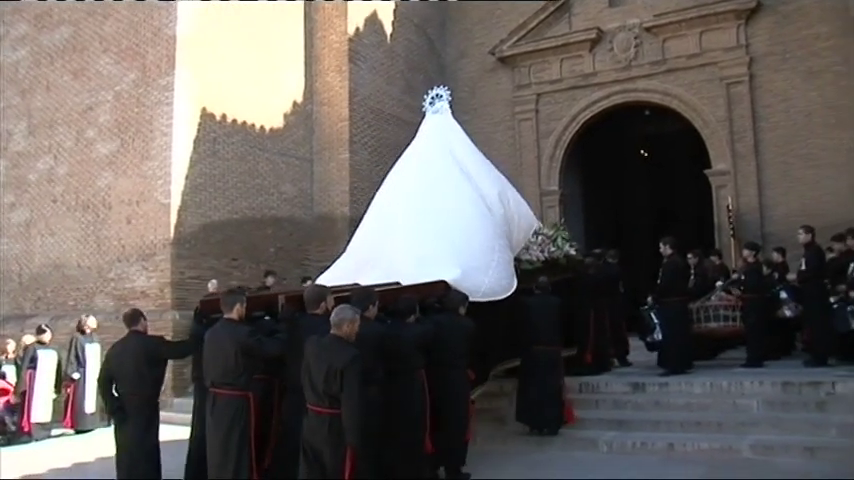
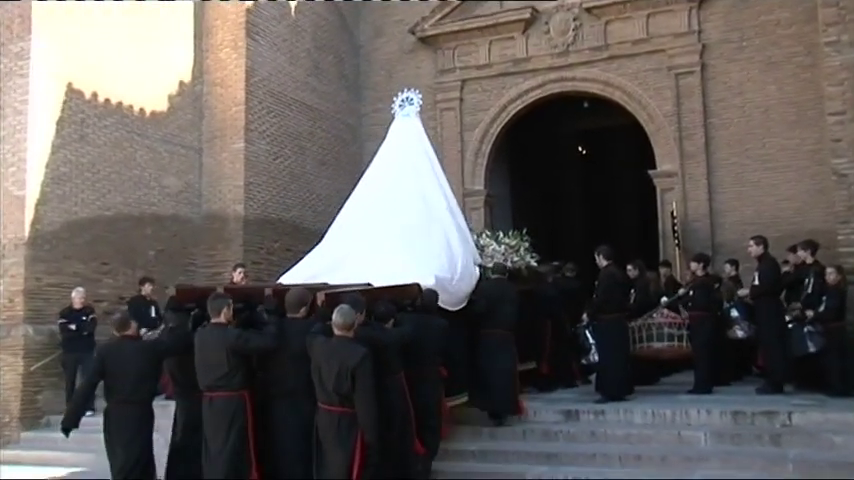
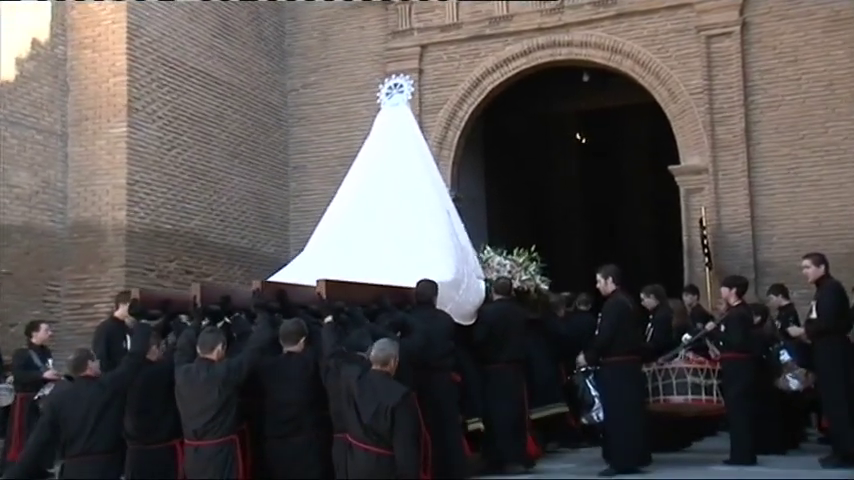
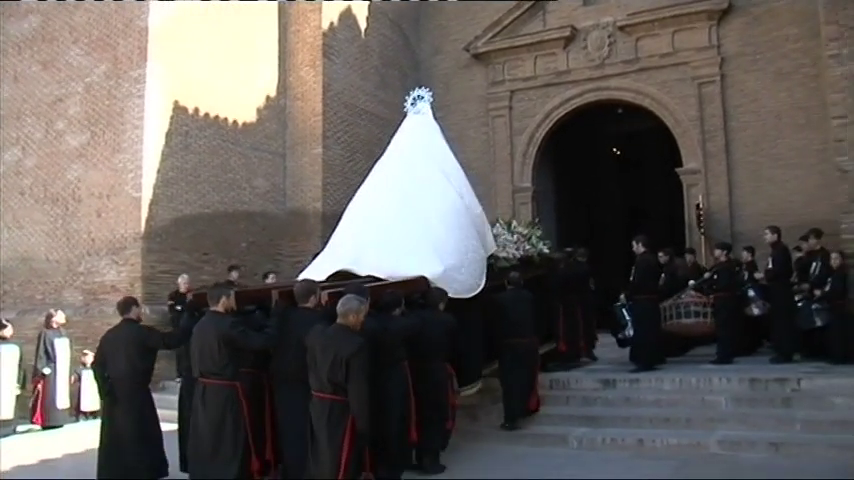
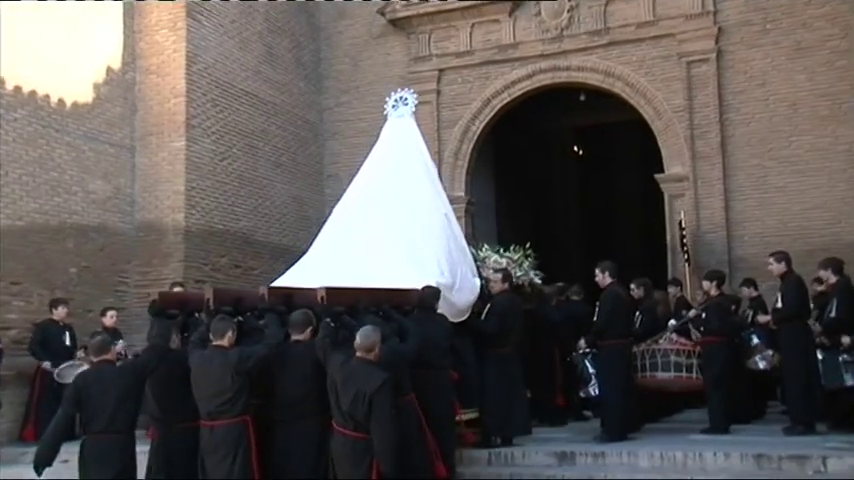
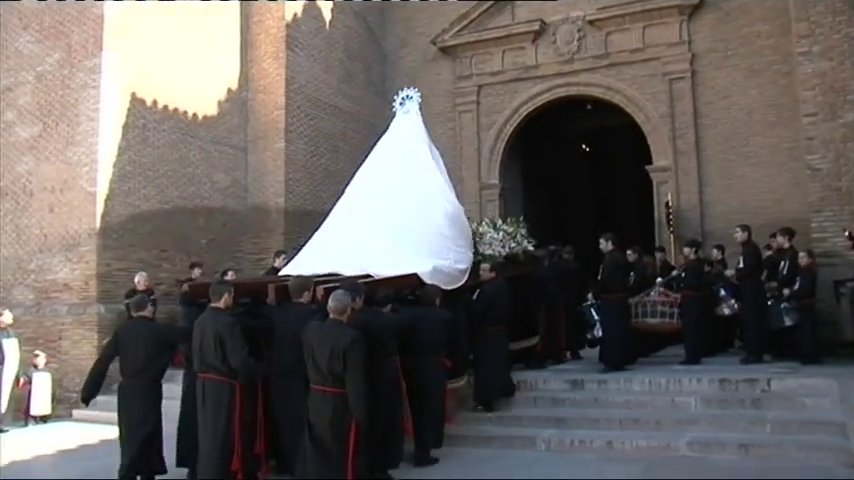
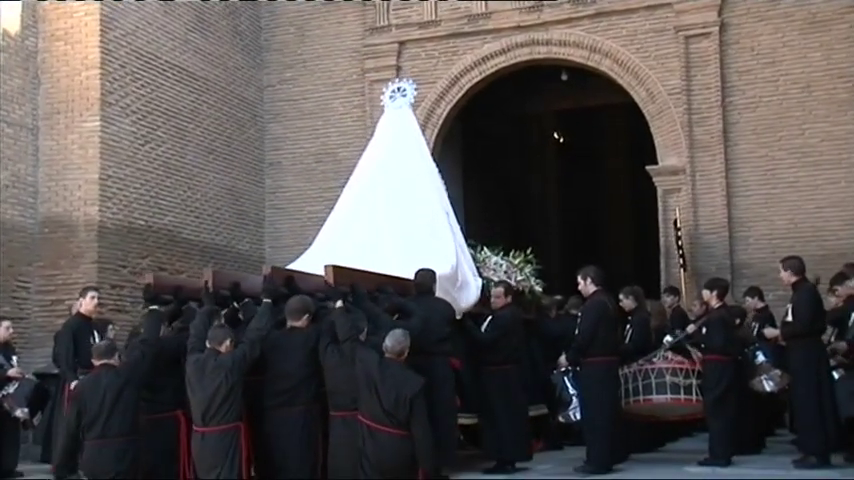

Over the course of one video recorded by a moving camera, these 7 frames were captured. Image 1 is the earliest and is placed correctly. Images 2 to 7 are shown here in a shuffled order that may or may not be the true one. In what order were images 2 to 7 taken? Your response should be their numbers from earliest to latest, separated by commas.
4, 6, 2, 5, 3, 7
